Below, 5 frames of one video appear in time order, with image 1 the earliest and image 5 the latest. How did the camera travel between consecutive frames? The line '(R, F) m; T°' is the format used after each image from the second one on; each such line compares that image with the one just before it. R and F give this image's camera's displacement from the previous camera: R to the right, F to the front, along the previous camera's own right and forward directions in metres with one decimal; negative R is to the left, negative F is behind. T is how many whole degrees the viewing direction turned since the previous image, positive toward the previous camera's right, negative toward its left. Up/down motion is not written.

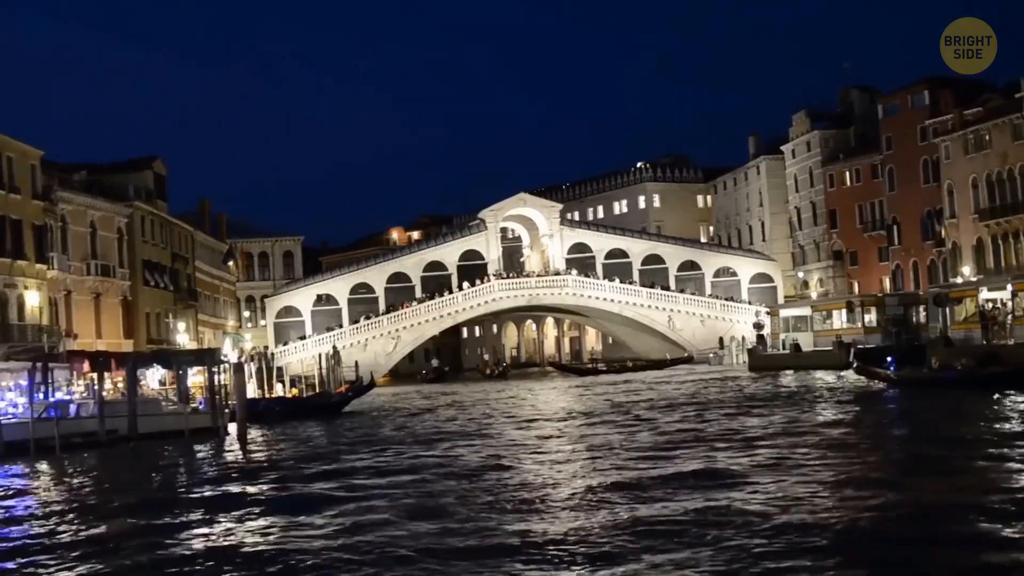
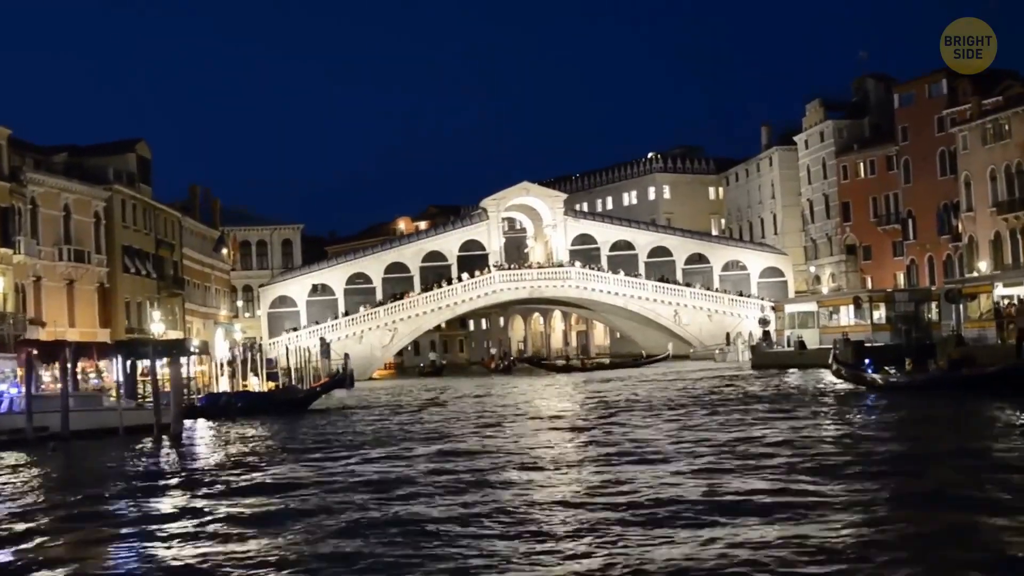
(+1.0, +2.4) m; -1°
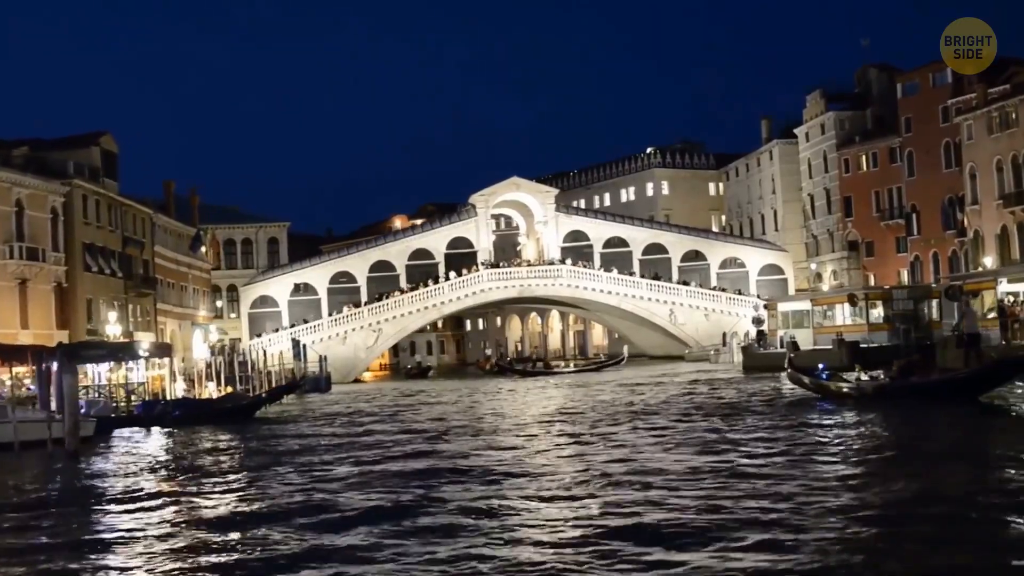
(+1.2, +2.7) m; 0°
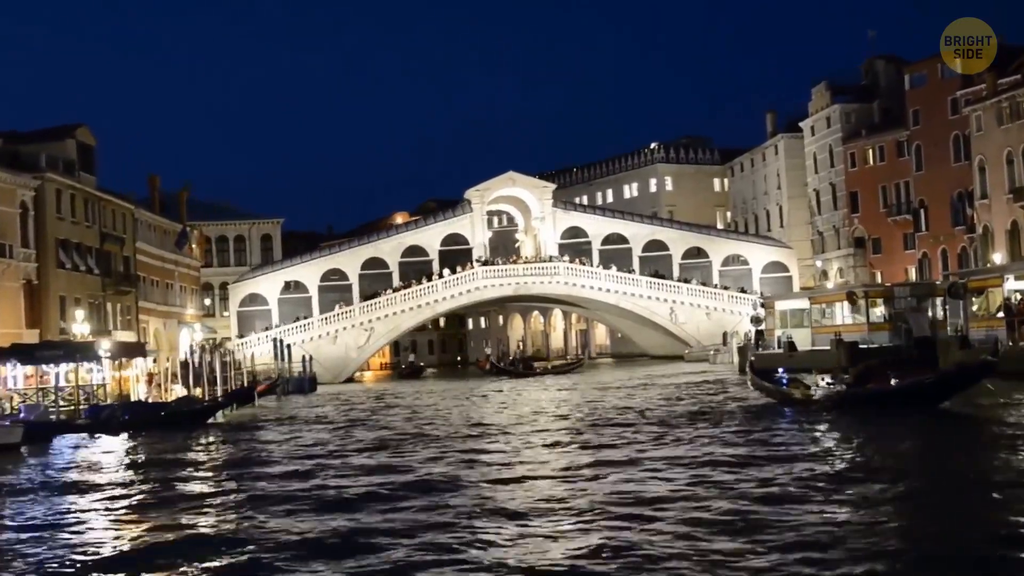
(+0.9, +2.0) m; -1°
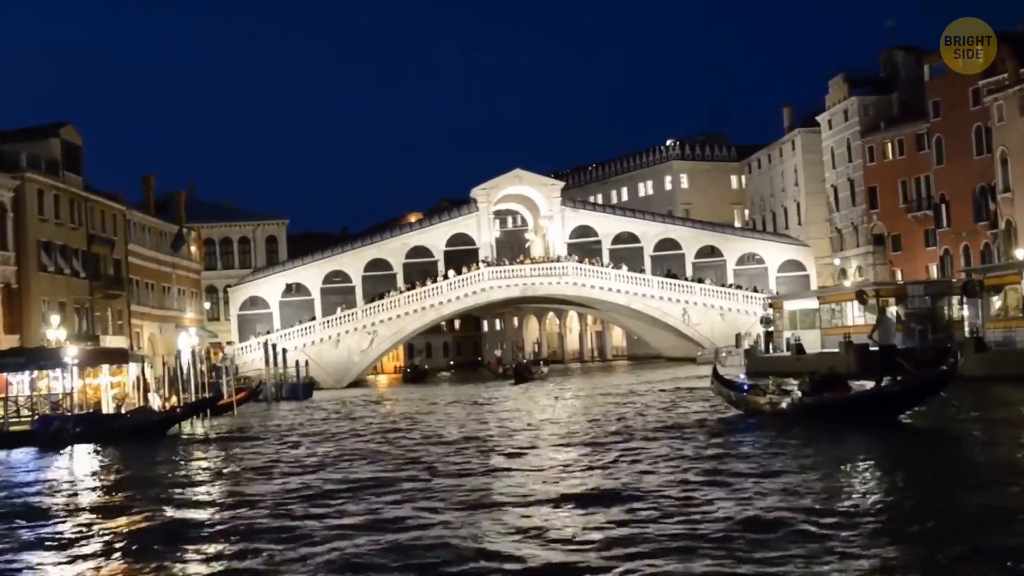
(+1.0, +2.1) m; -1°
